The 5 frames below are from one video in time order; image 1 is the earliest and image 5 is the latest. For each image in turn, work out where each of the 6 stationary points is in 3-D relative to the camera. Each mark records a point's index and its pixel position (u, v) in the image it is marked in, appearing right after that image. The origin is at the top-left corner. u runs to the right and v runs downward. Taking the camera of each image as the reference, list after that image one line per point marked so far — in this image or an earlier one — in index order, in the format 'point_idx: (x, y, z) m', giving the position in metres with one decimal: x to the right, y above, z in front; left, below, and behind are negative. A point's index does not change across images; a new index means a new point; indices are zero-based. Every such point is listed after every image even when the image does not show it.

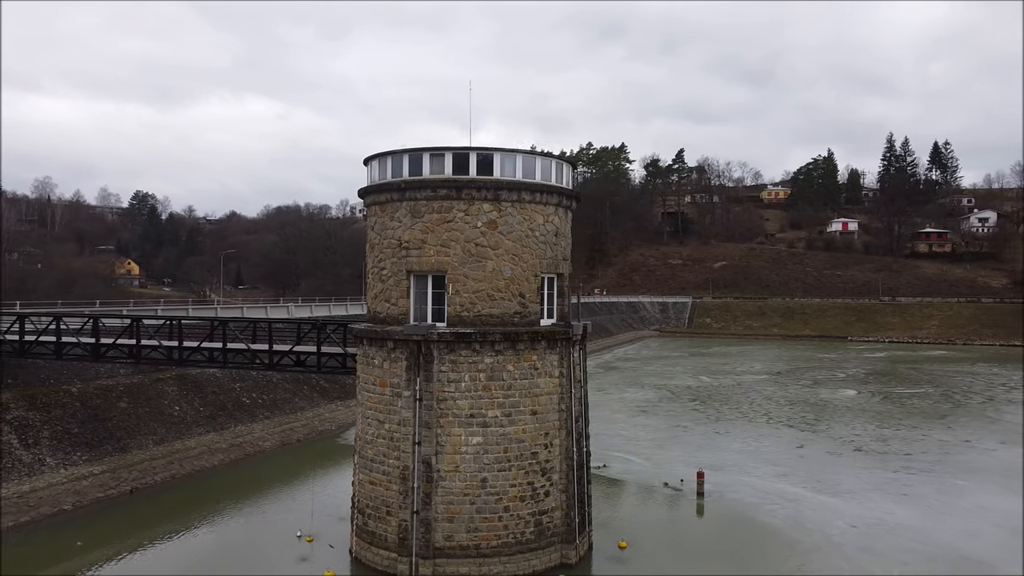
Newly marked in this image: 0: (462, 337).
0: (-0.8, -0.8, +10.5) m
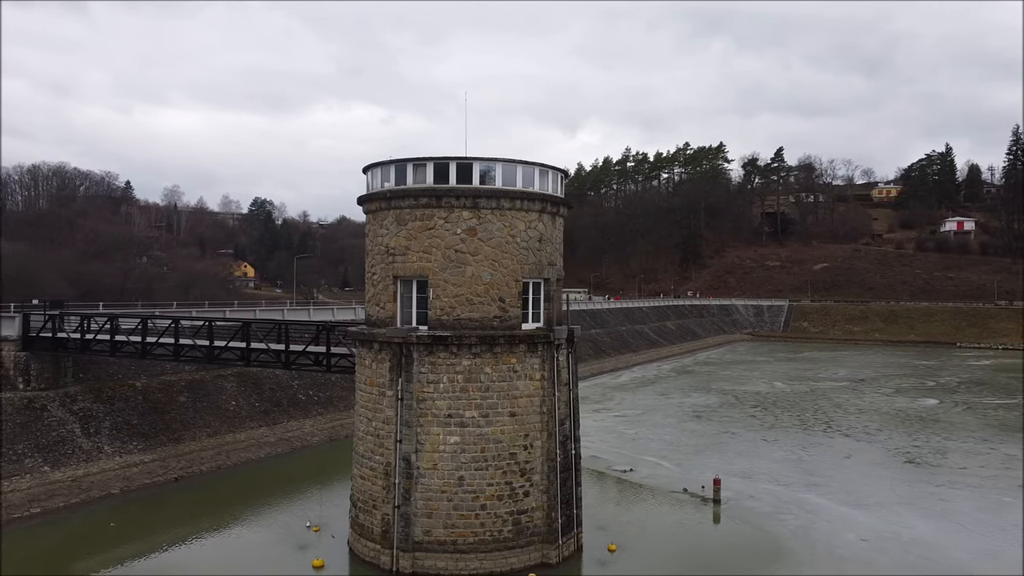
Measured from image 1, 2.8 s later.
0: (-1.2, -0.9, +10.9) m
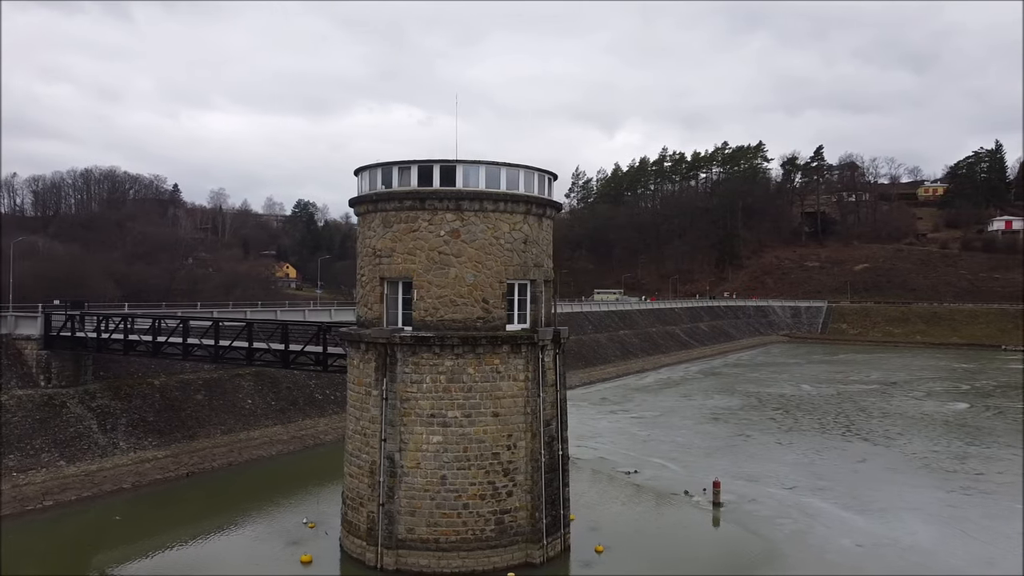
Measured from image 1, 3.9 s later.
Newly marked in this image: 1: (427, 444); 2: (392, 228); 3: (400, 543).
0: (-1.5, -0.9, +11.1) m
1: (-1.5, -2.7, +11.2) m
2: (-2.1, +1.1, +11.6) m
3: (-1.9, -4.4, +11.2) m
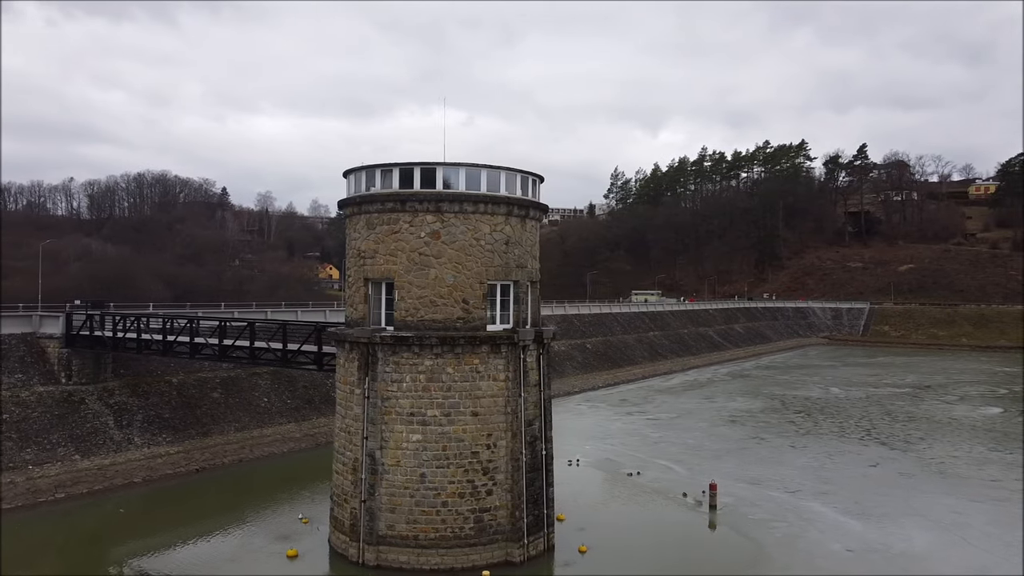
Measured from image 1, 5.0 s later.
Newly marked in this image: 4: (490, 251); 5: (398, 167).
0: (-1.9, -0.9, +11.3) m
1: (-1.8, -2.7, +11.3) m
2: (-2.5, +1.0, +11.8) m
3: (-2.3, -4.4, +11.4) m
4: (-0.4, +0.7, +11.8) m
5: (-2.0, +2.2, +11.8) m
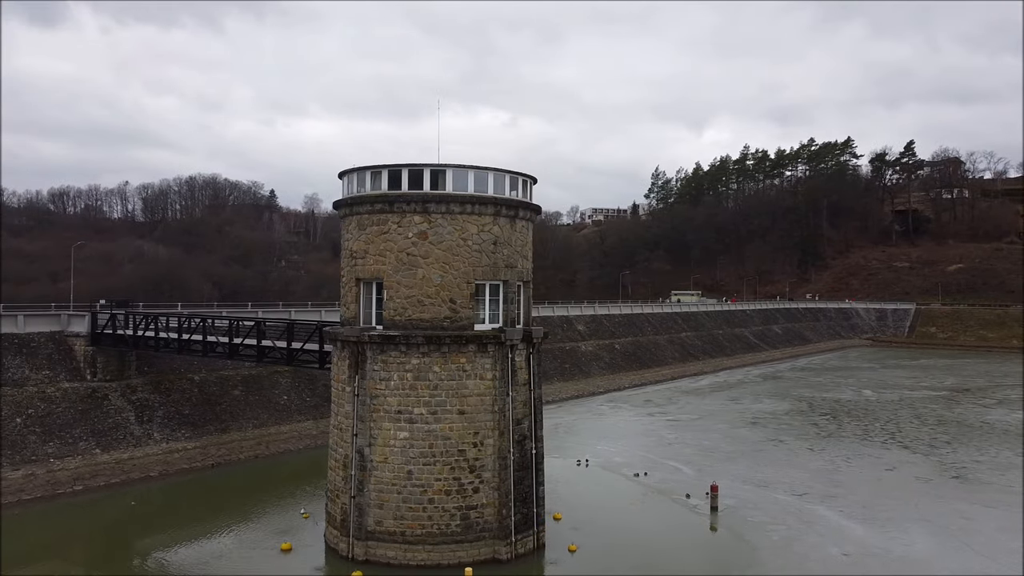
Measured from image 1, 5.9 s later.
0: (-2.2, -0.9, +11.5) m
1: (-2.1, -2.7, +11.5) m
2: (-2.7, +1.0, +12.1) m
3: (-2.5, -4.4, +11.6) m
4: (-0.6, +0.7, +12.0) m
5: (-2.2, +2.2, +12.0) m
